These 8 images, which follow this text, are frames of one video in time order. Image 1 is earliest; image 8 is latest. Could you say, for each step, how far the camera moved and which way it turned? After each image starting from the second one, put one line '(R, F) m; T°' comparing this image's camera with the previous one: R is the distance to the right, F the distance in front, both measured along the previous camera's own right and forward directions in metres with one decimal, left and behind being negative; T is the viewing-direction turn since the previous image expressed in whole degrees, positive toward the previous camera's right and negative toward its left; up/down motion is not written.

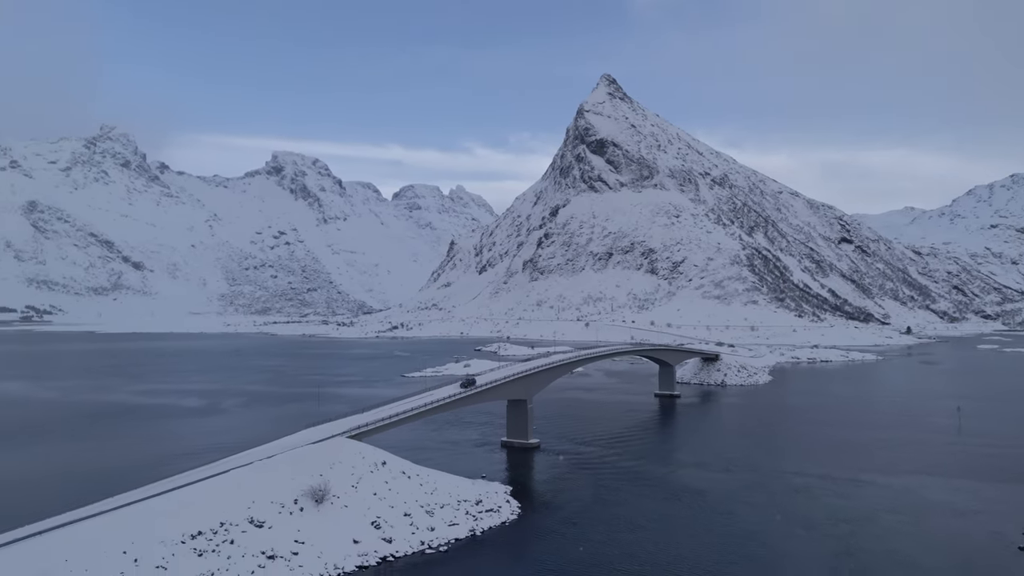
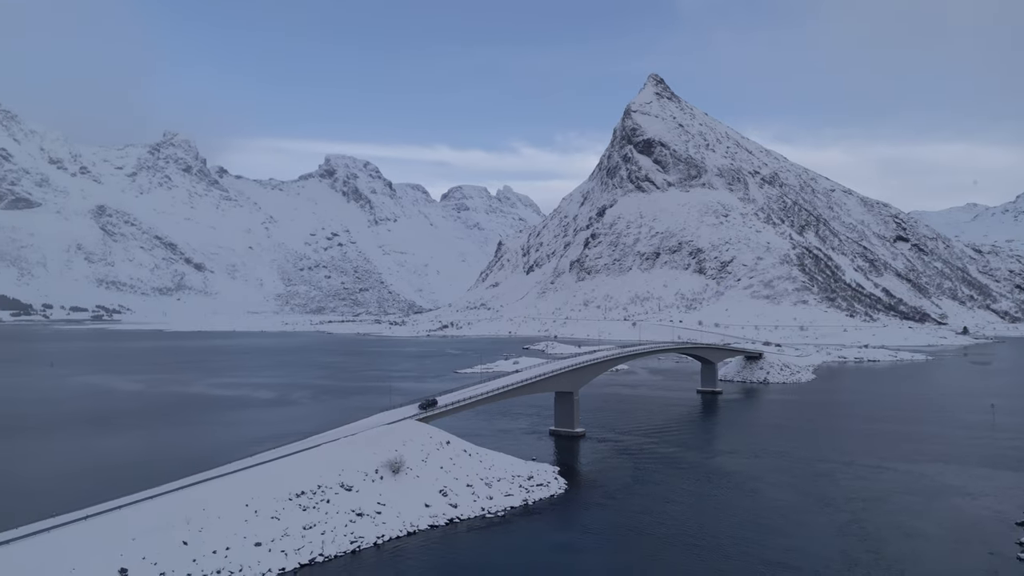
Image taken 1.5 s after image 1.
(0.0, -3.6) m; -4°
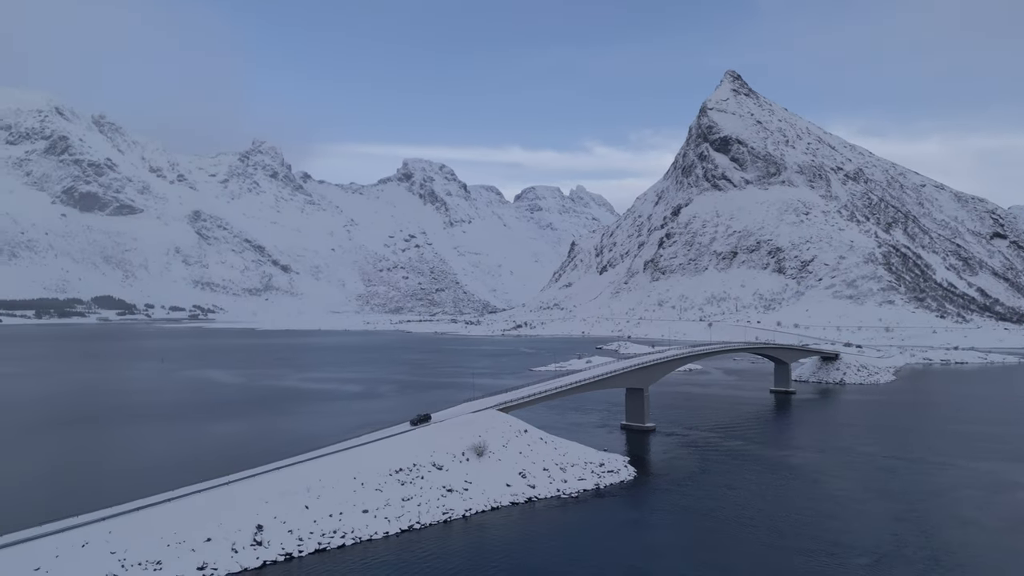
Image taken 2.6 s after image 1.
(0.0, -2.7) m; -6°
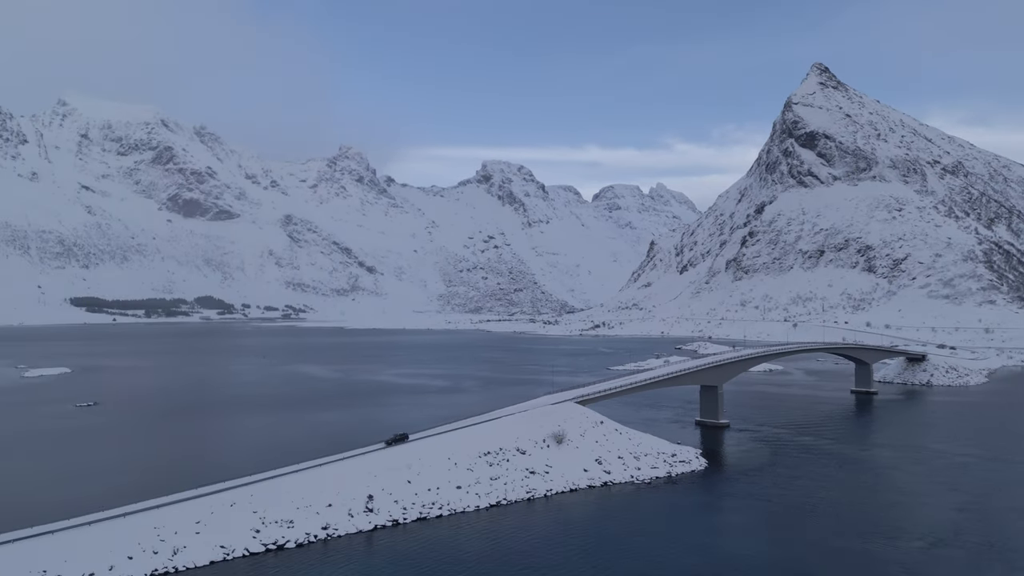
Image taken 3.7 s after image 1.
(+0.1, -2.7) m; -6°
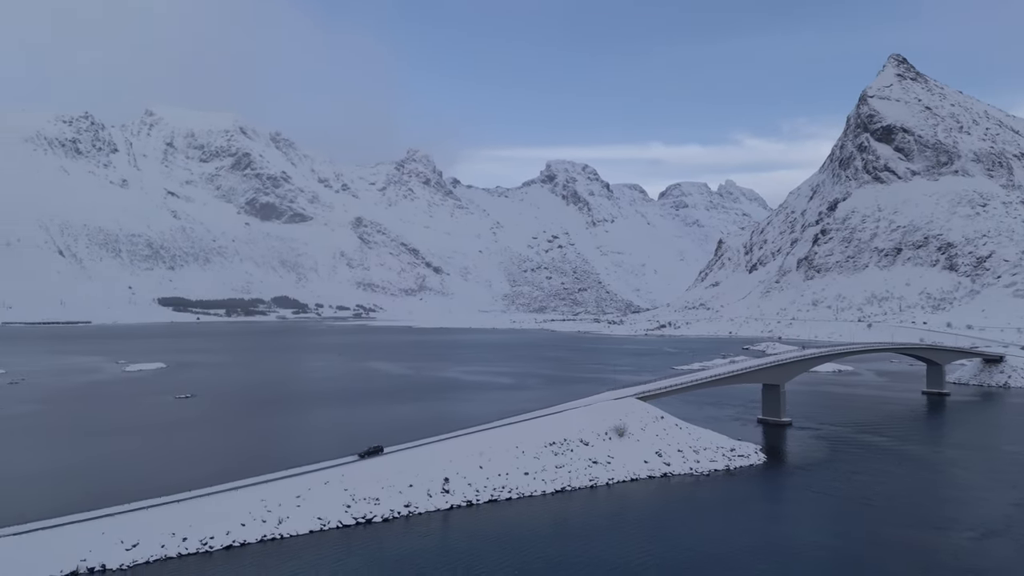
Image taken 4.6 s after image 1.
(0.0, -2.1) m; -5°
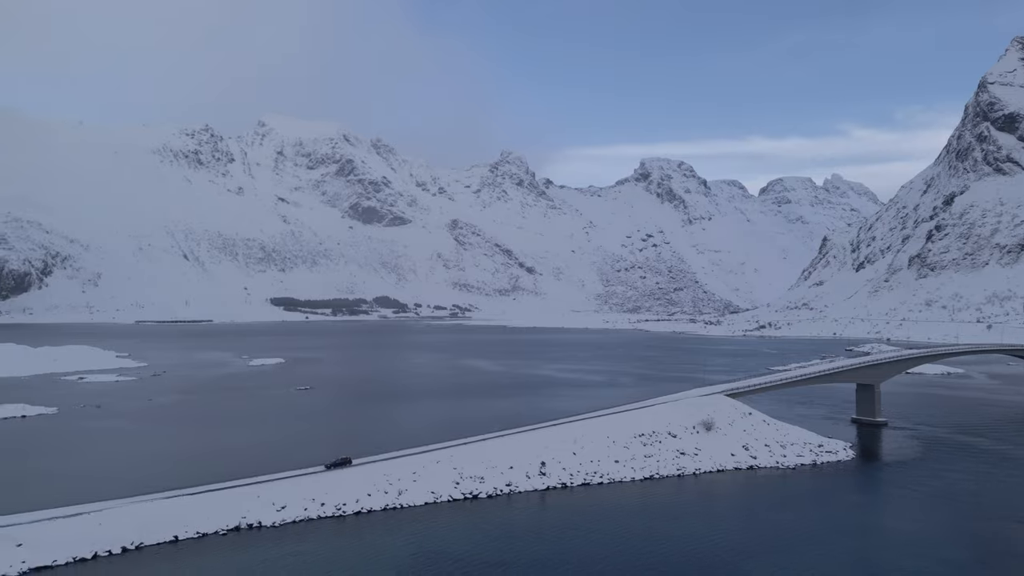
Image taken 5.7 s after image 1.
(+0.1, -2.7) m; -7°
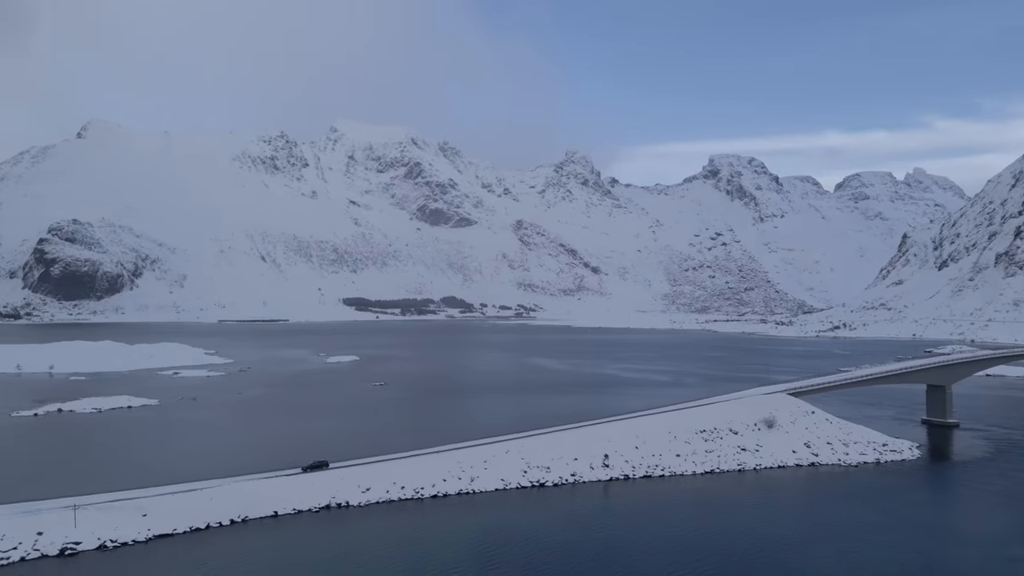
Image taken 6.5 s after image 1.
(0.0, -1.8) m; -5°
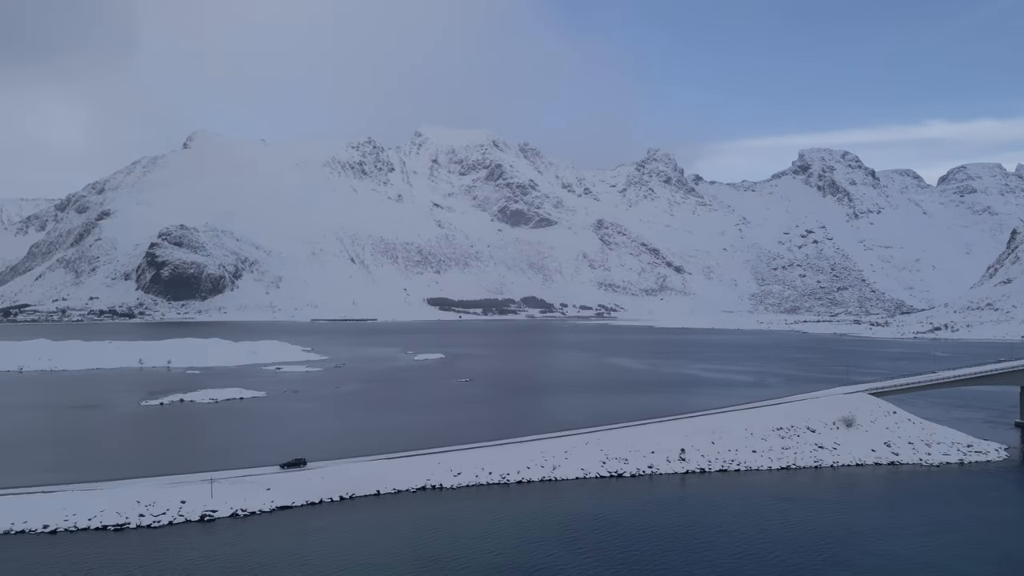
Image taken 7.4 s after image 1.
(+0.1, -2.1) m; -6°
